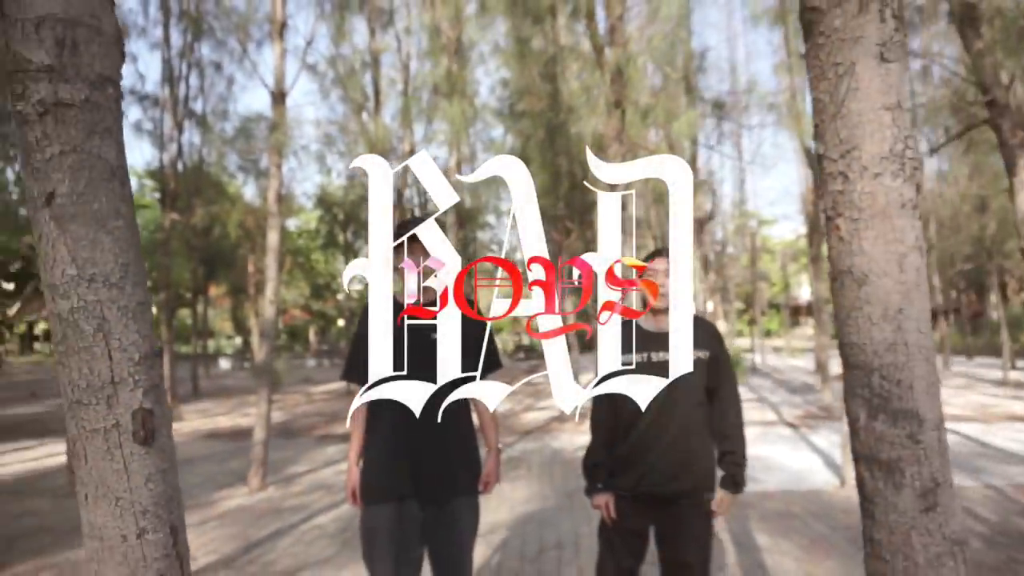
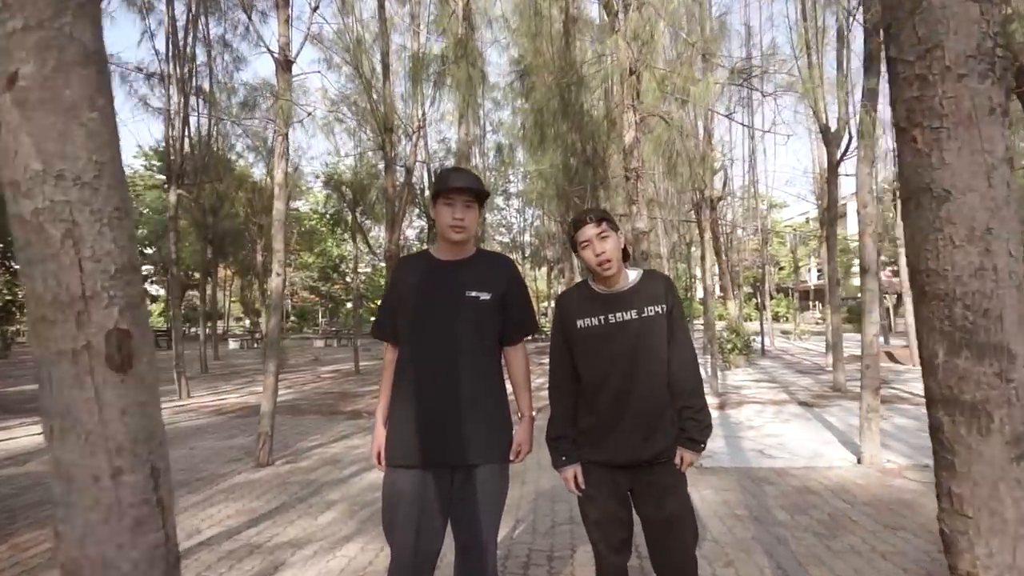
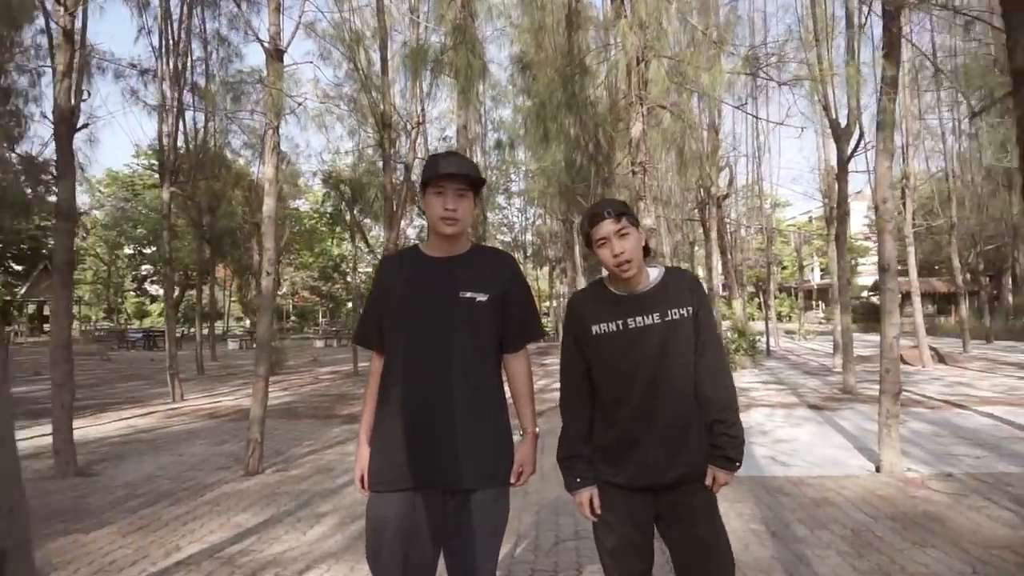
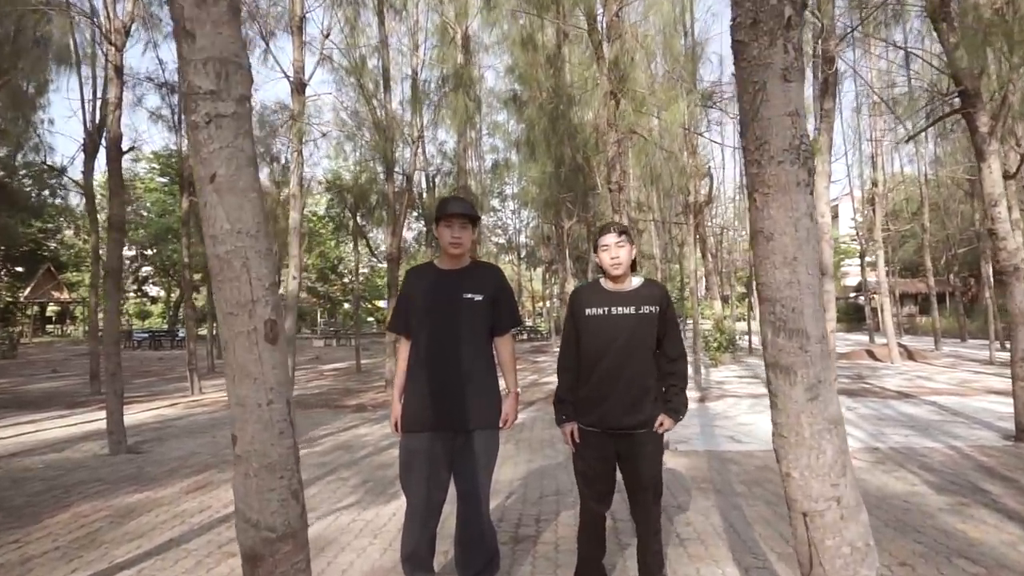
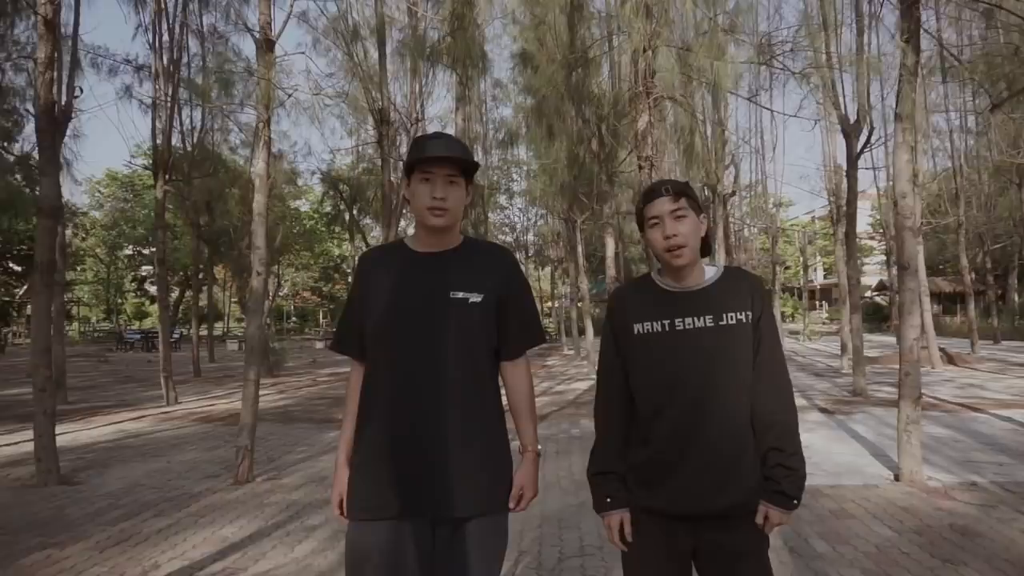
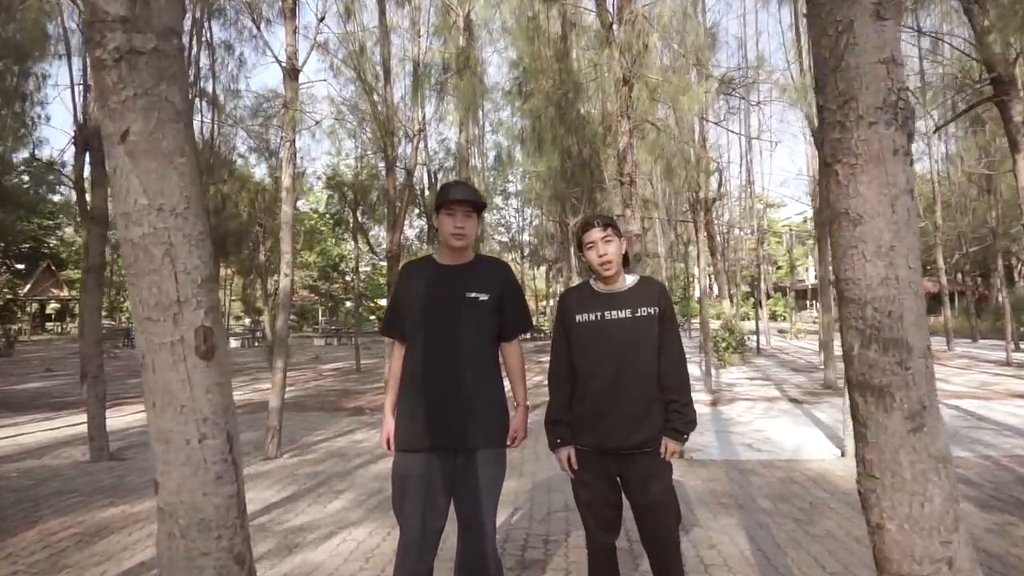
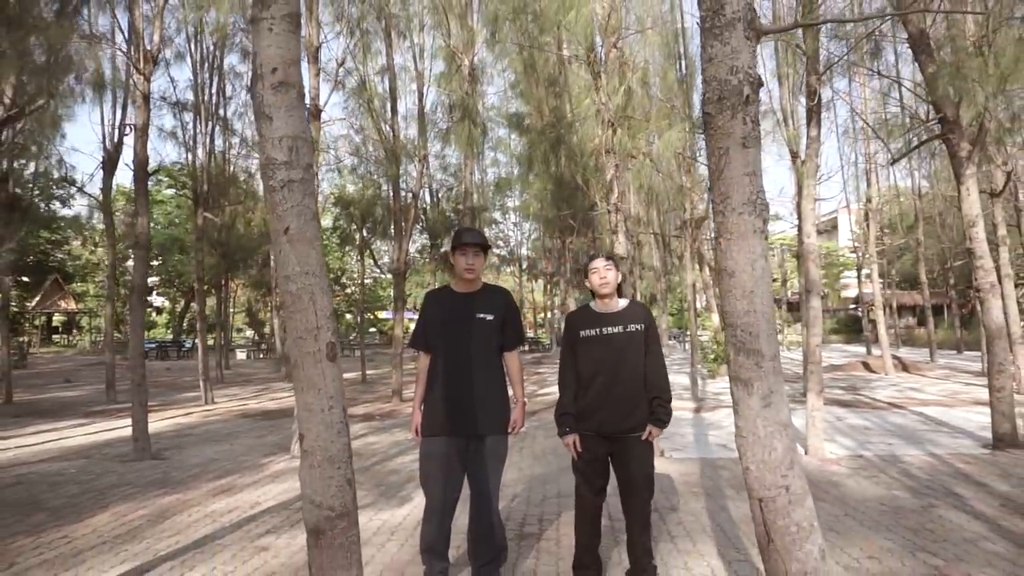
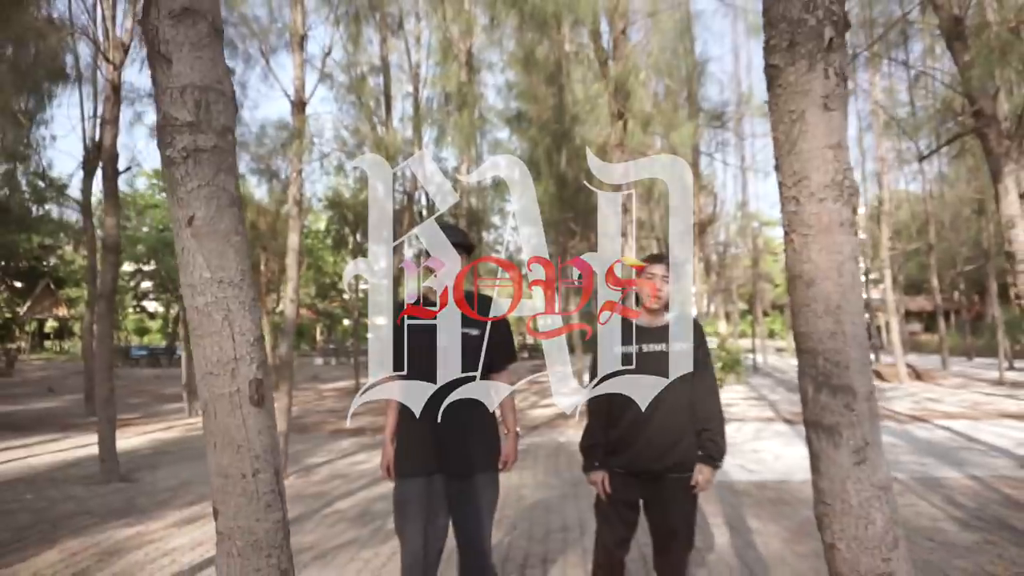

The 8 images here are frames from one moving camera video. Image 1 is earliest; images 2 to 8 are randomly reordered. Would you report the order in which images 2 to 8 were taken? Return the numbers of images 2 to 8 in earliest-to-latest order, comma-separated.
8, 7, 4, 6, 2, 3, 5
